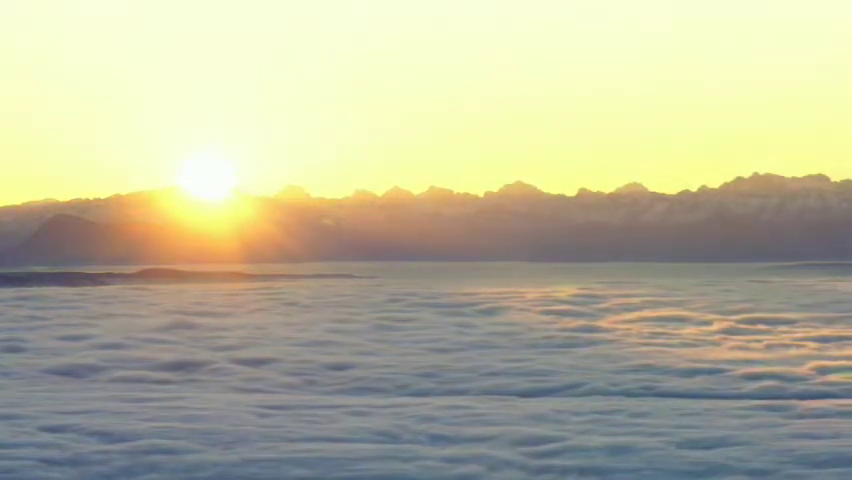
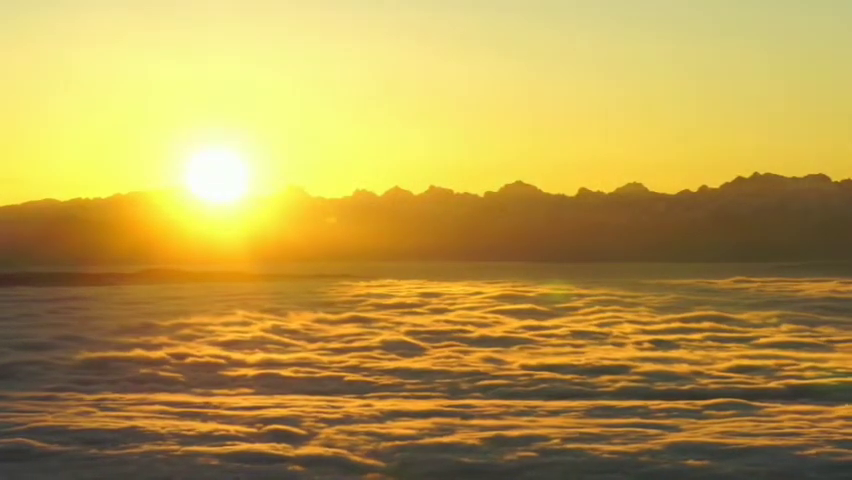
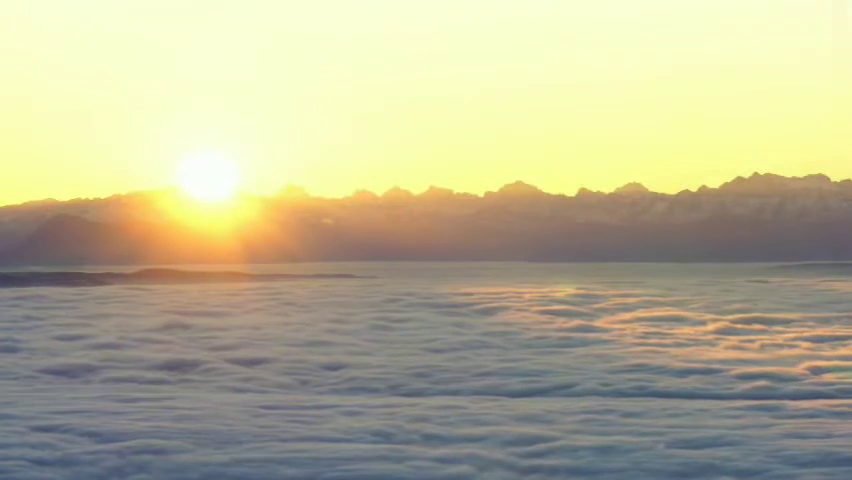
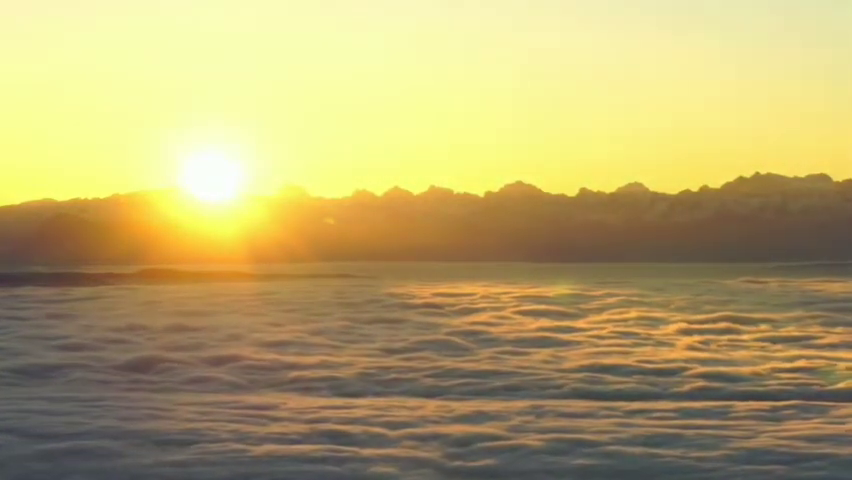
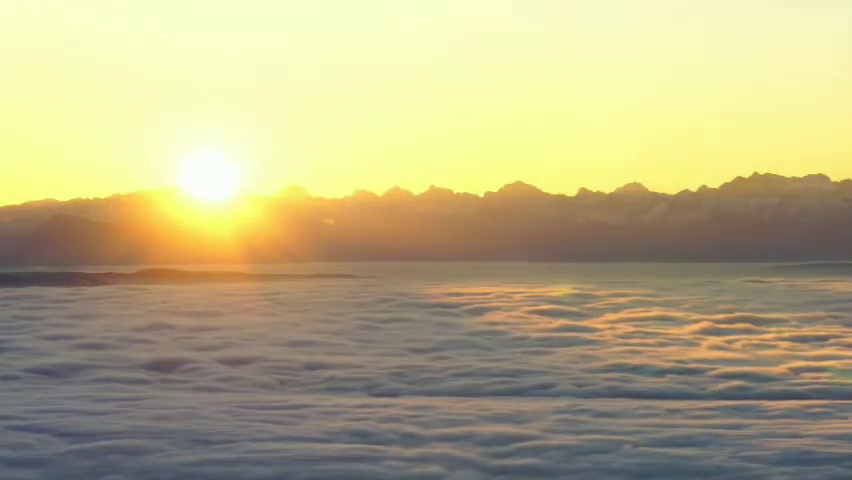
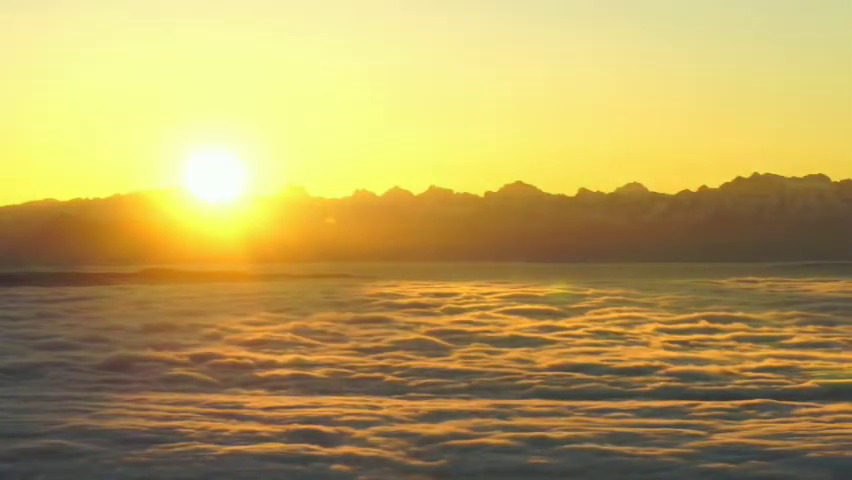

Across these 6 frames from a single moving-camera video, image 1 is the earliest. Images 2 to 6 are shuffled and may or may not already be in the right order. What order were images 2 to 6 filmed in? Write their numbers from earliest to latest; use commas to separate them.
3, 5, 4, 6, 2
